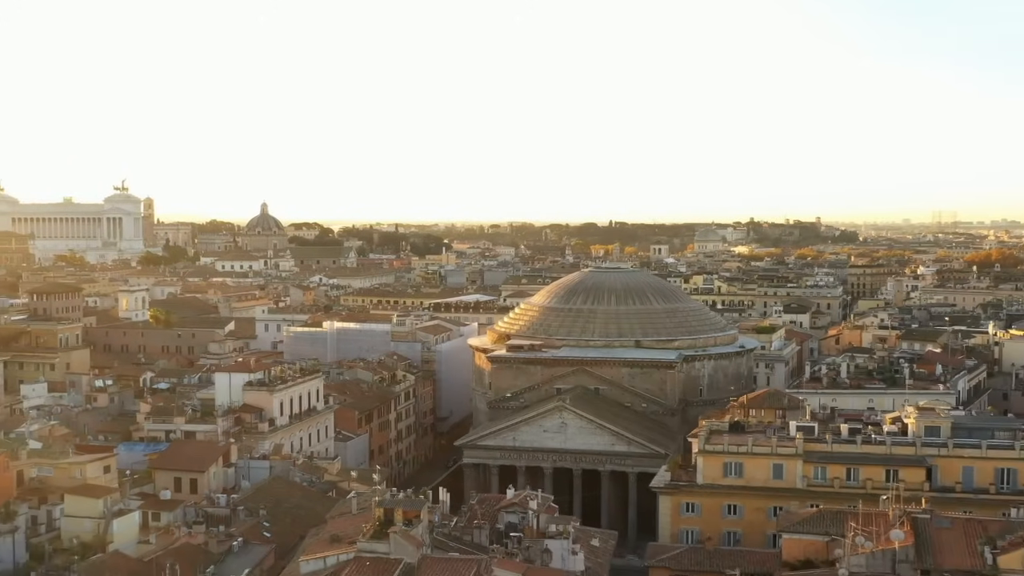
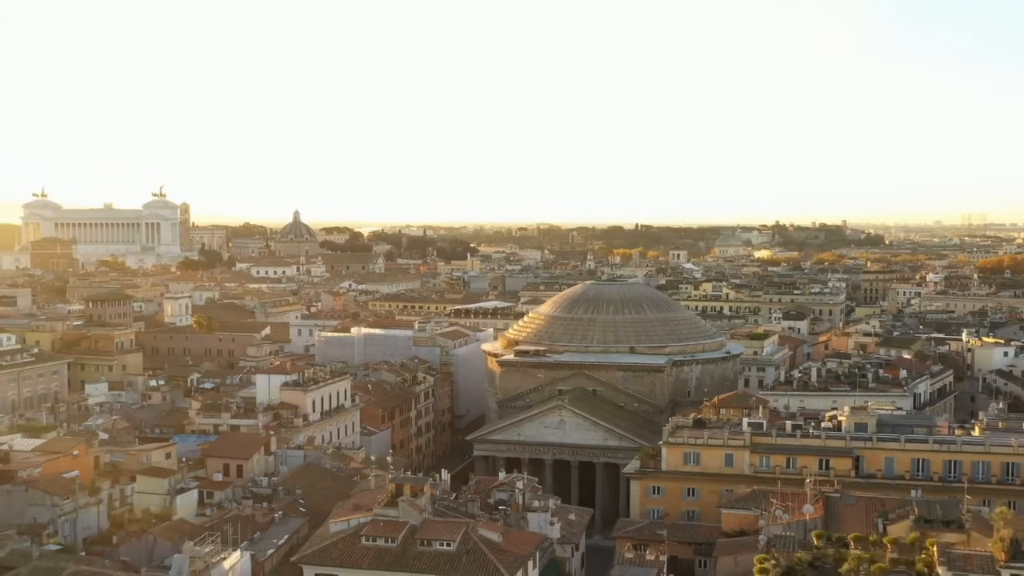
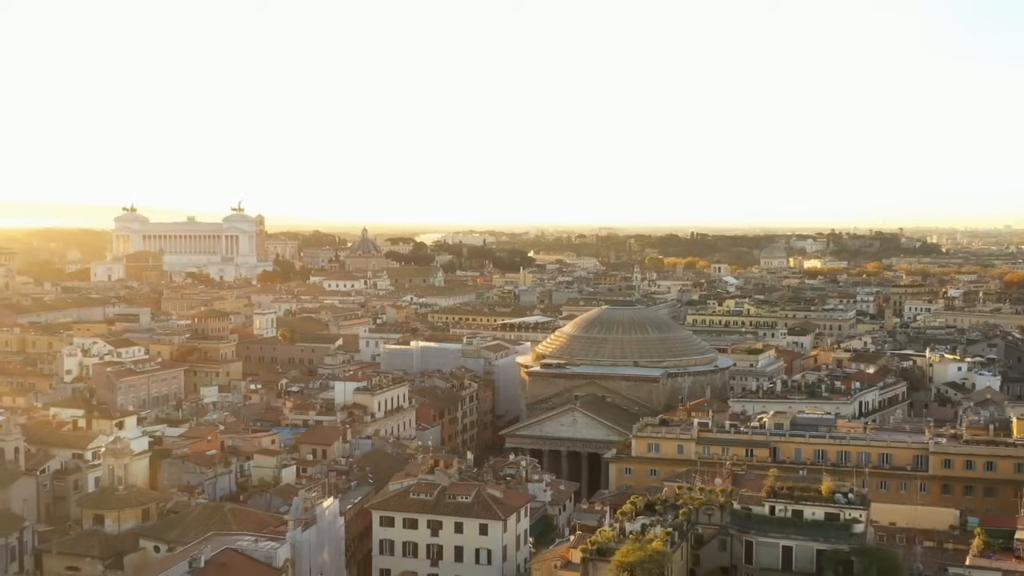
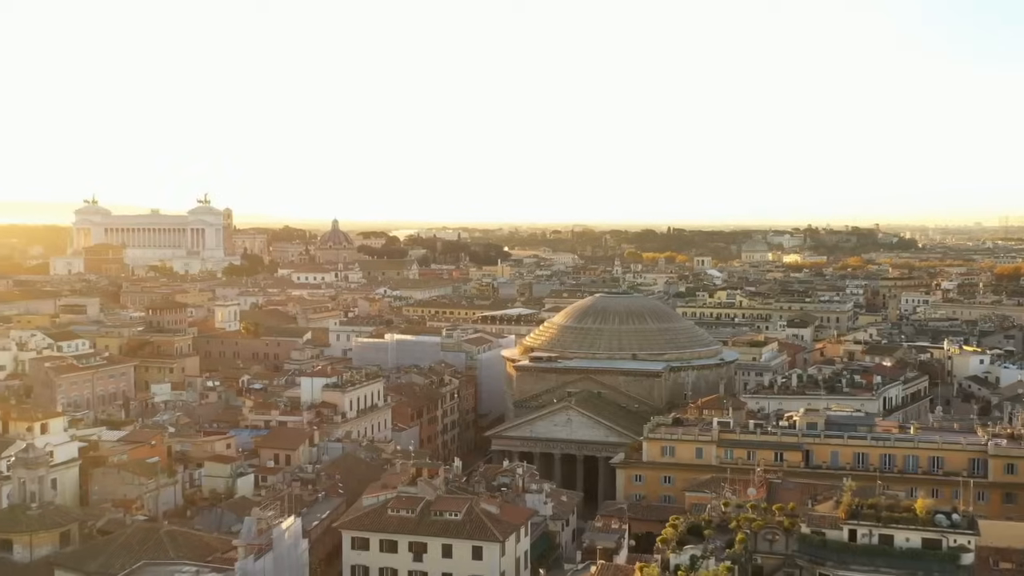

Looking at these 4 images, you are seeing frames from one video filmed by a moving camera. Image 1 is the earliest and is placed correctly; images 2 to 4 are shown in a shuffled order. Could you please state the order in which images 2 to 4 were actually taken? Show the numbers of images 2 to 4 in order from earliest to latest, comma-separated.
2, 4, 3
